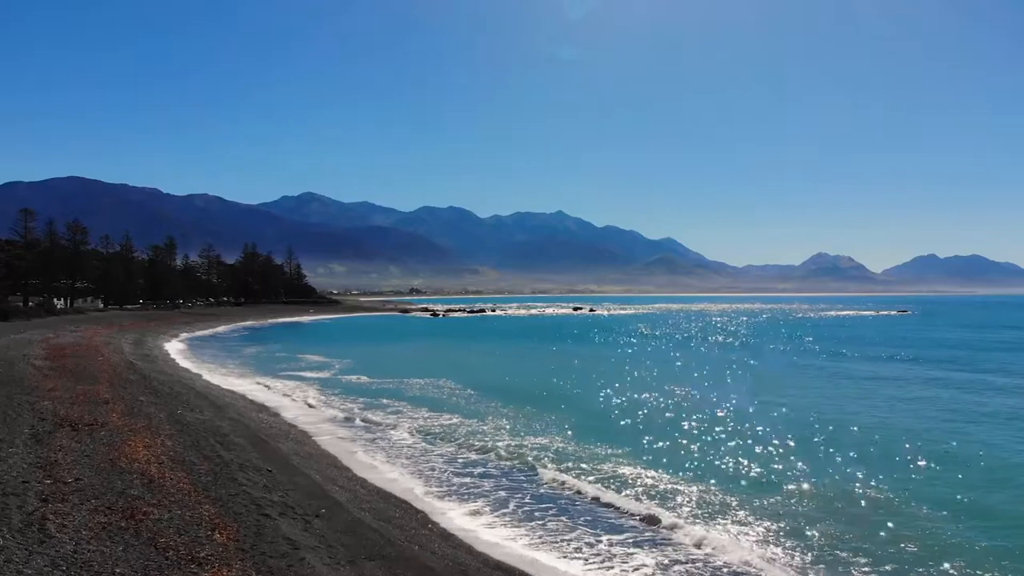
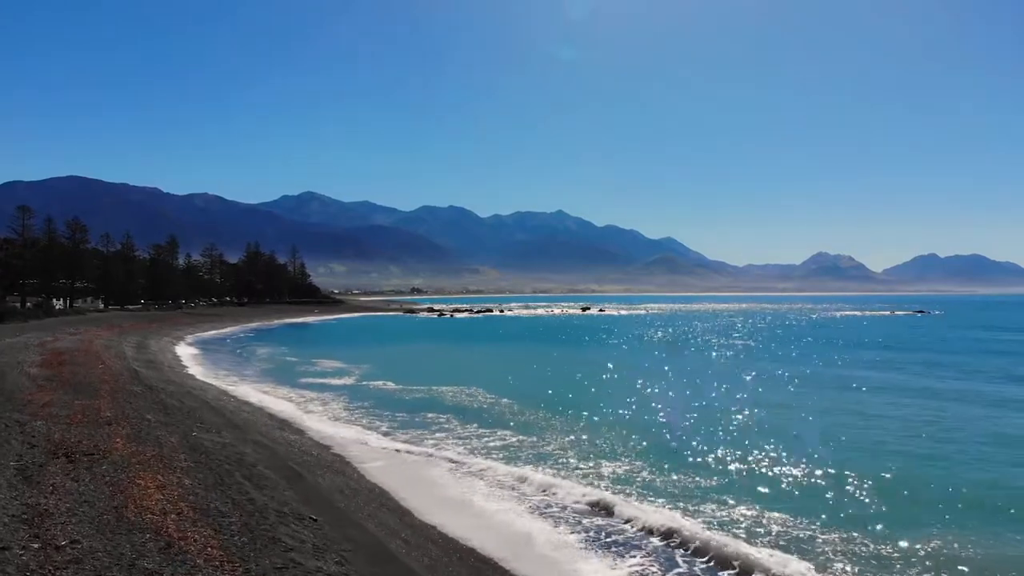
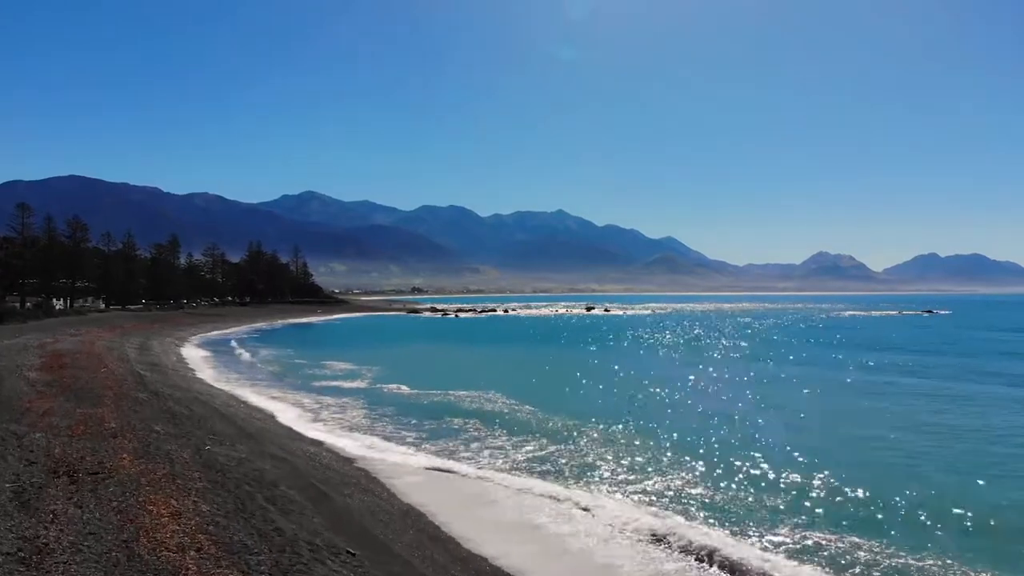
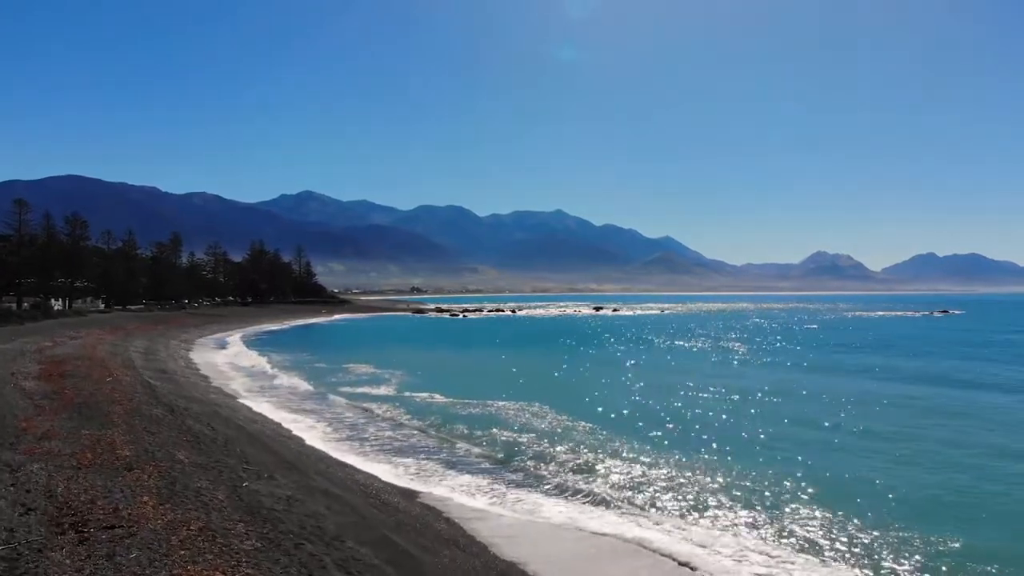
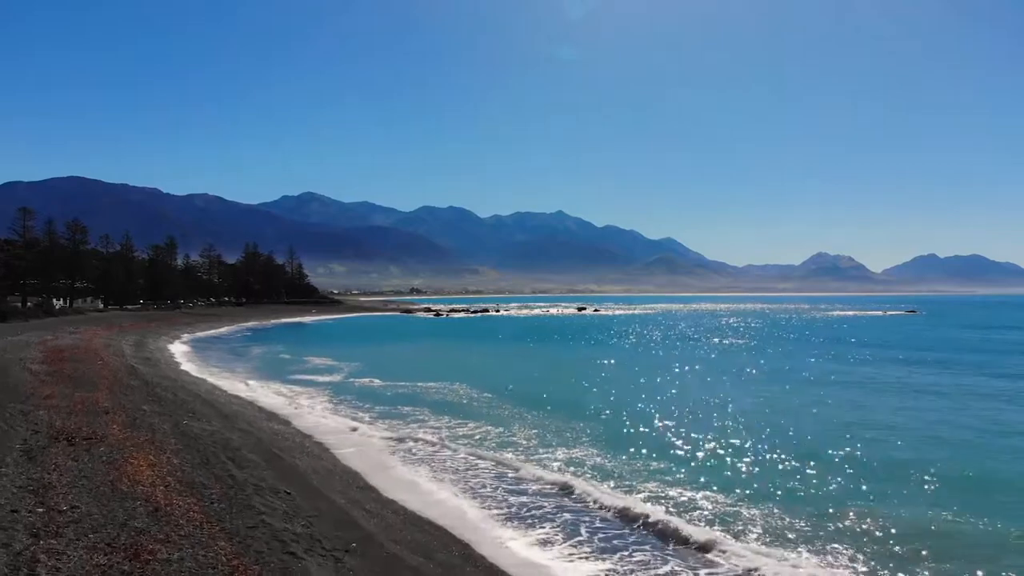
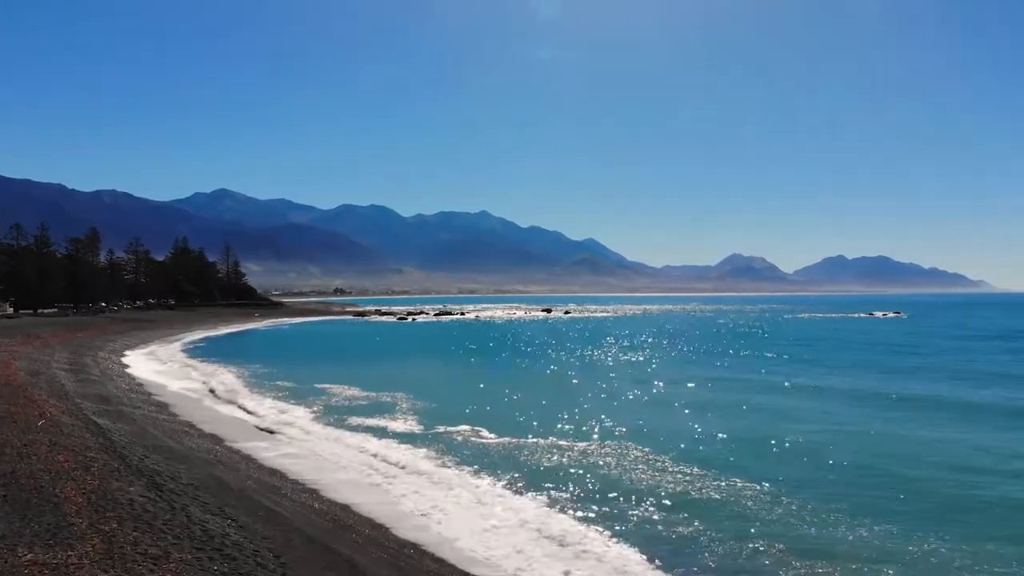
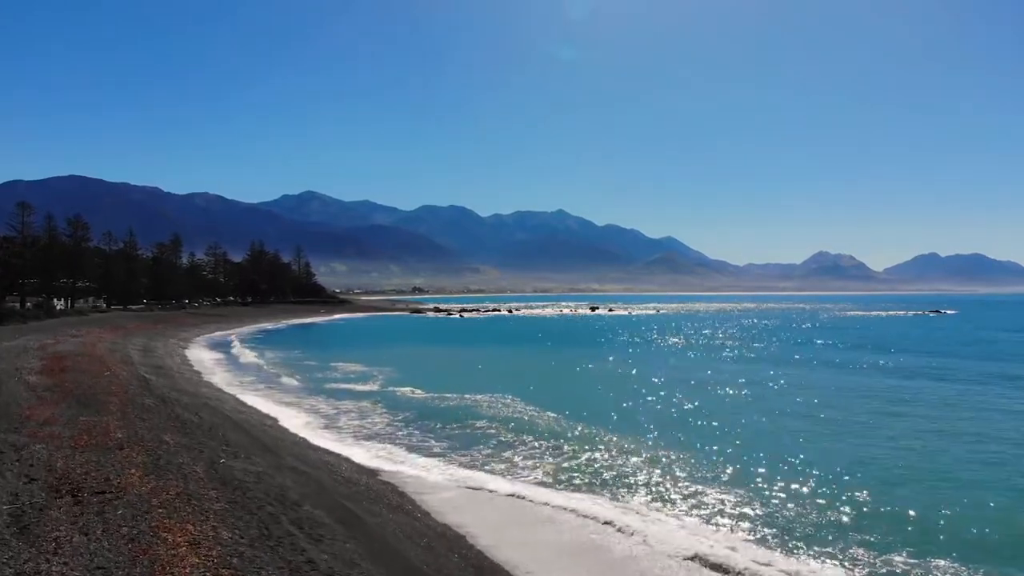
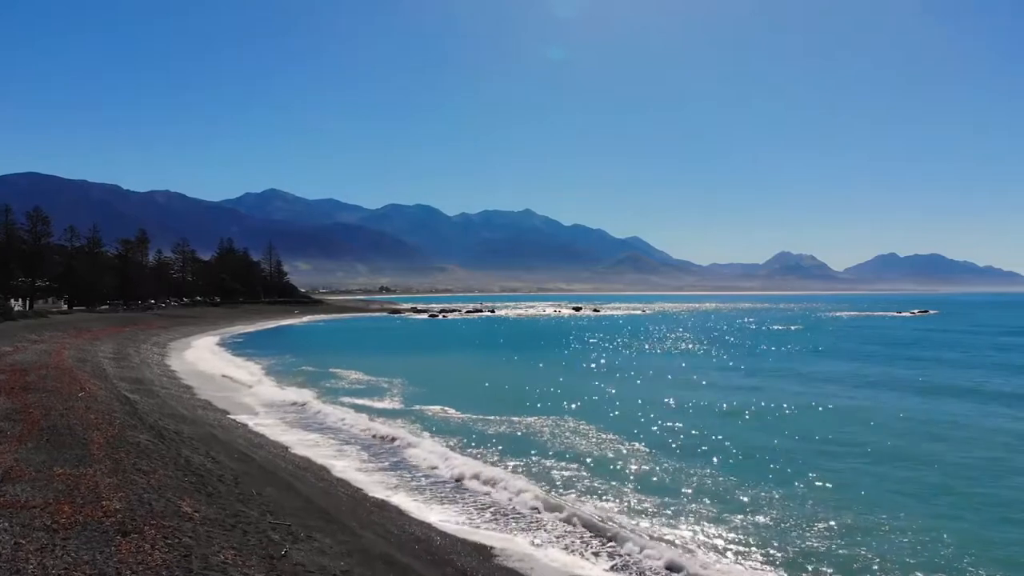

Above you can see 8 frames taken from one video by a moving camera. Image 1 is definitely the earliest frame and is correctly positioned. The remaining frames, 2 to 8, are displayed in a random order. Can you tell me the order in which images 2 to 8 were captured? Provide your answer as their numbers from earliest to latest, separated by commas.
5, 2, 3, 7, 4, 8, 6
